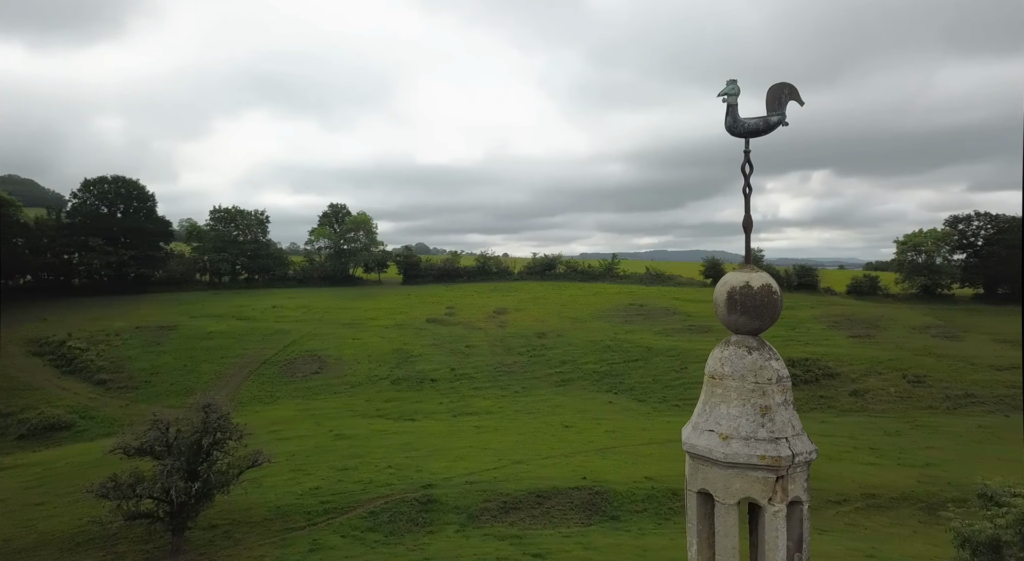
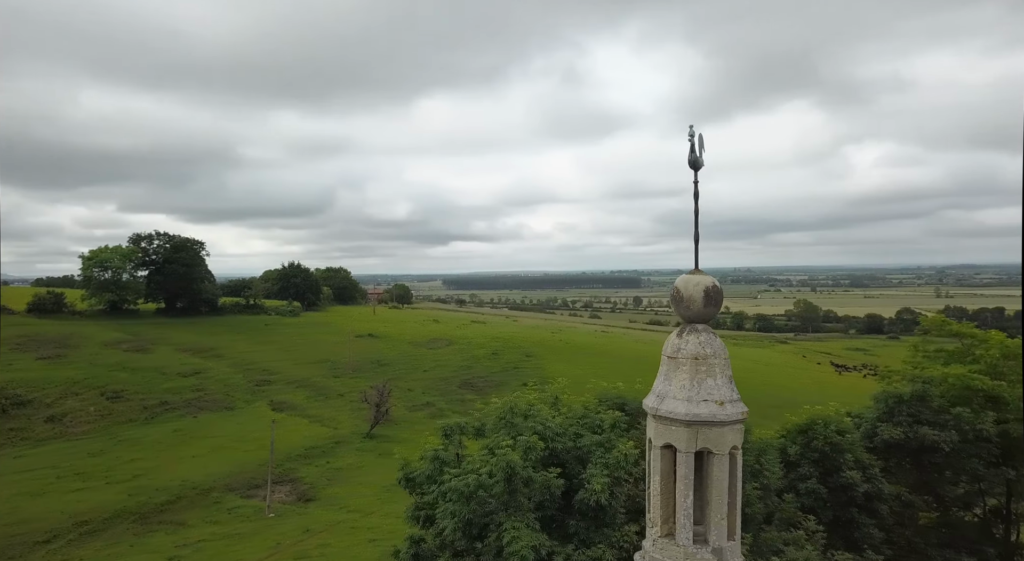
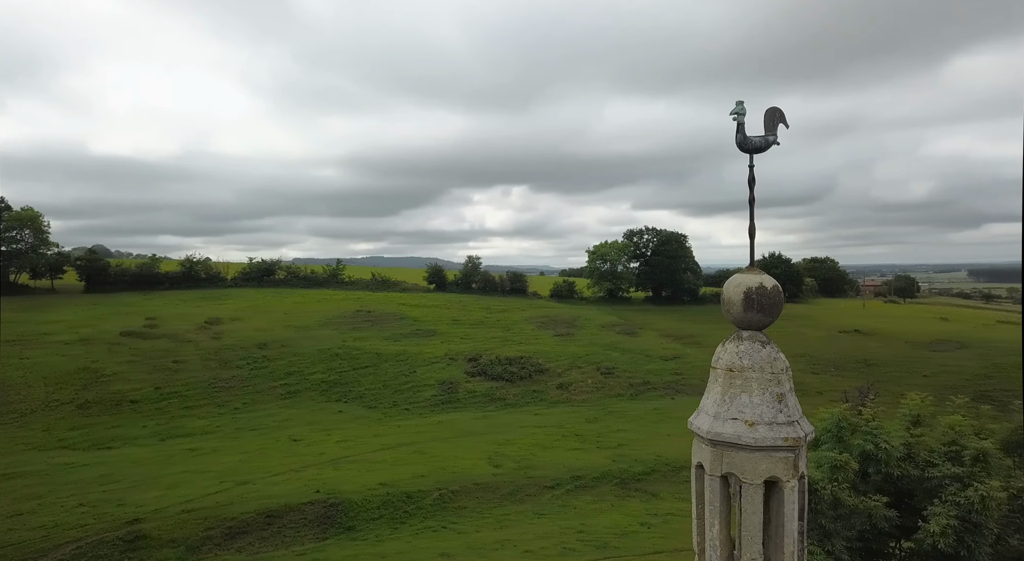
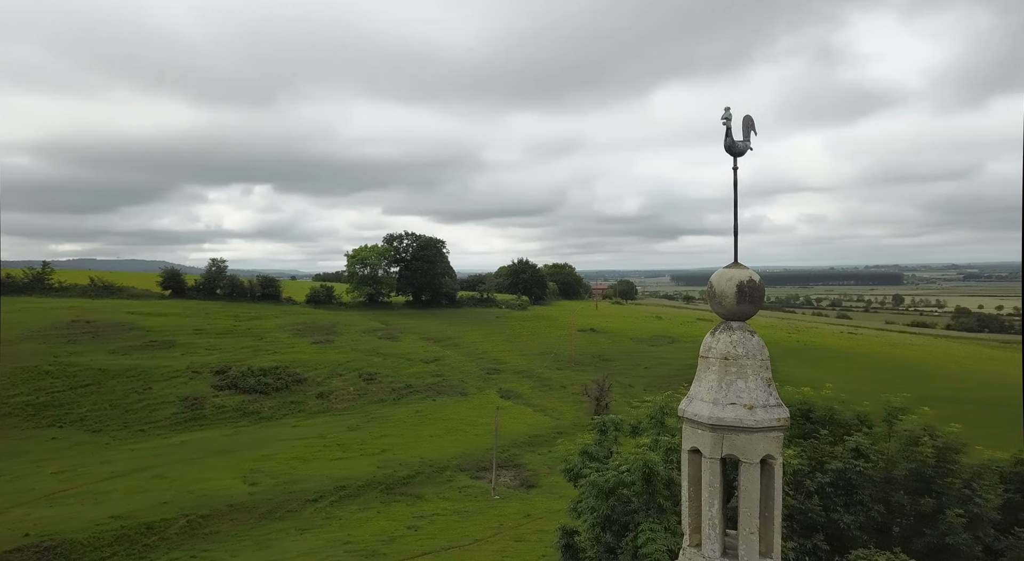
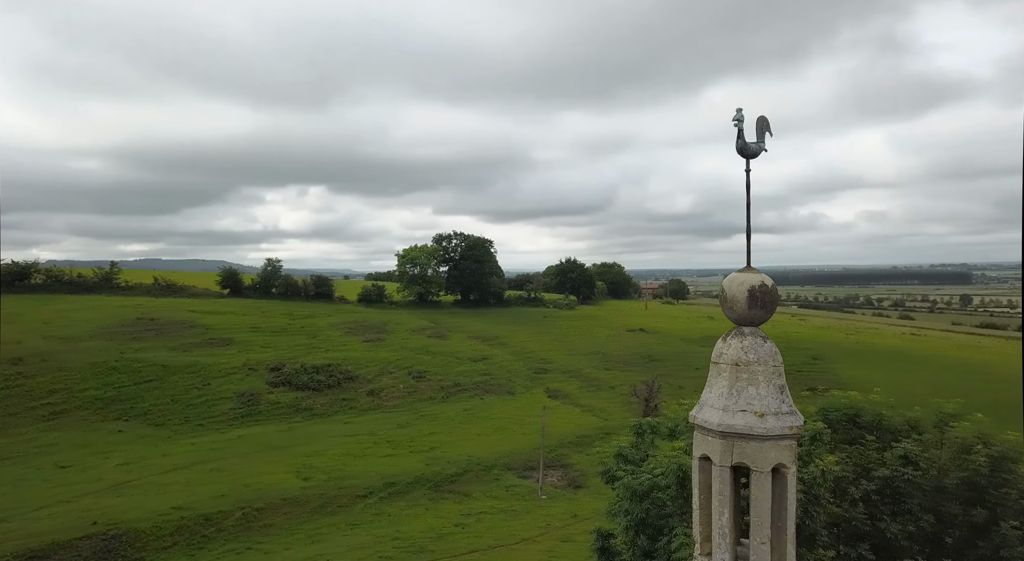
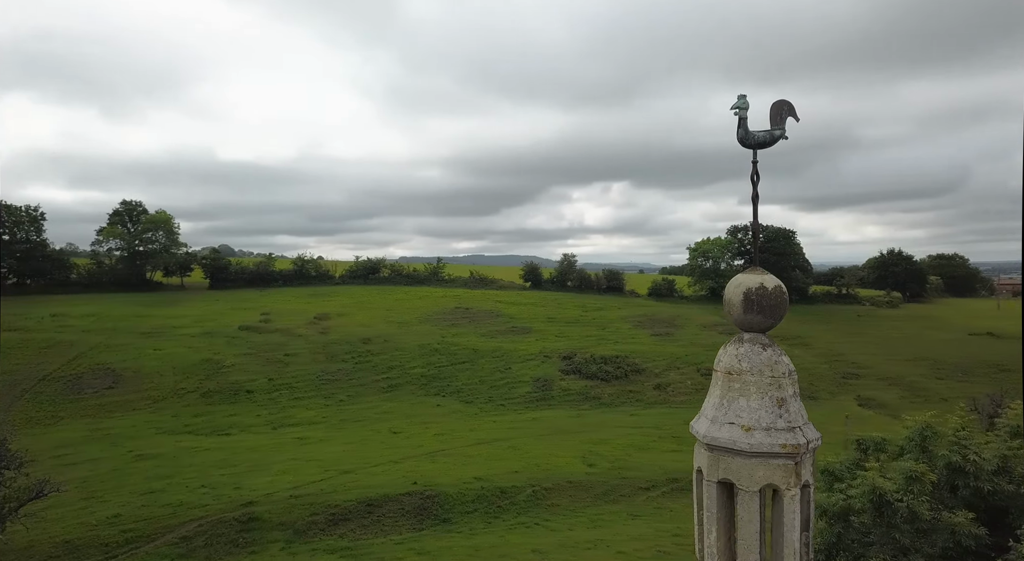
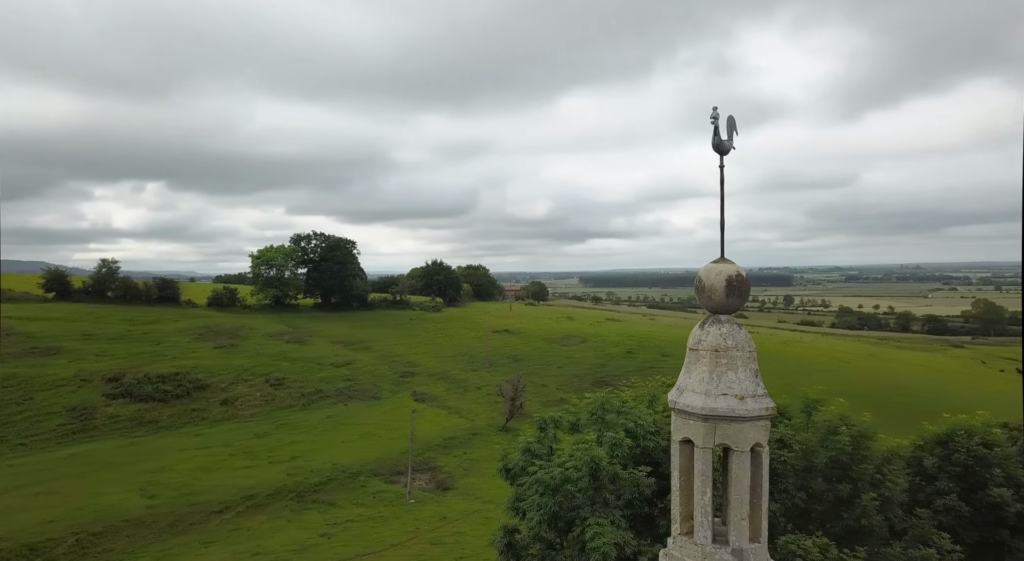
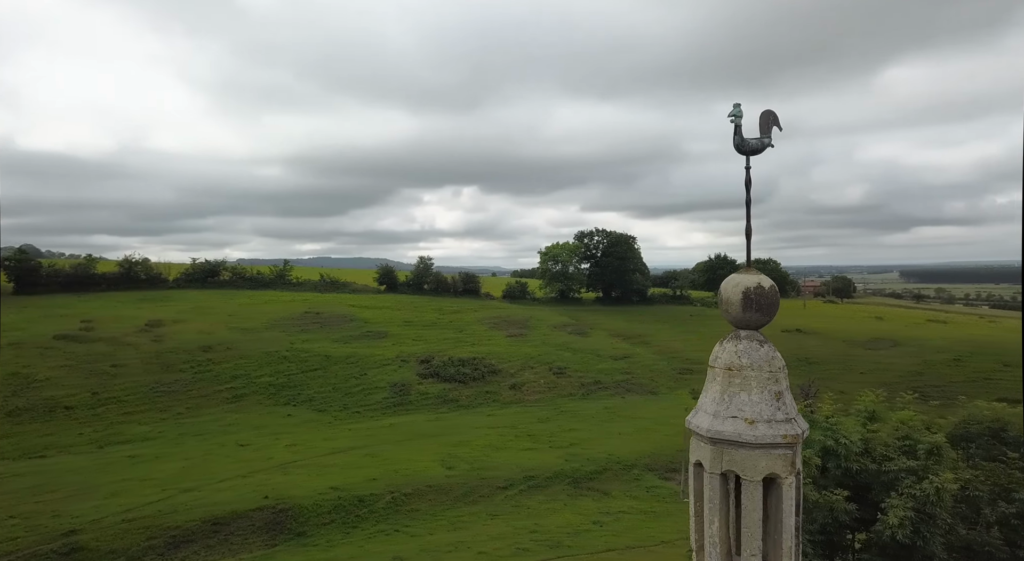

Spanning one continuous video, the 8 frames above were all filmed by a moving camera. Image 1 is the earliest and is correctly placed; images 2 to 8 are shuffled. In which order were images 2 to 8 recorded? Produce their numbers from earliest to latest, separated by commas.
6, 3, 8, 5, 4, 7, 2
